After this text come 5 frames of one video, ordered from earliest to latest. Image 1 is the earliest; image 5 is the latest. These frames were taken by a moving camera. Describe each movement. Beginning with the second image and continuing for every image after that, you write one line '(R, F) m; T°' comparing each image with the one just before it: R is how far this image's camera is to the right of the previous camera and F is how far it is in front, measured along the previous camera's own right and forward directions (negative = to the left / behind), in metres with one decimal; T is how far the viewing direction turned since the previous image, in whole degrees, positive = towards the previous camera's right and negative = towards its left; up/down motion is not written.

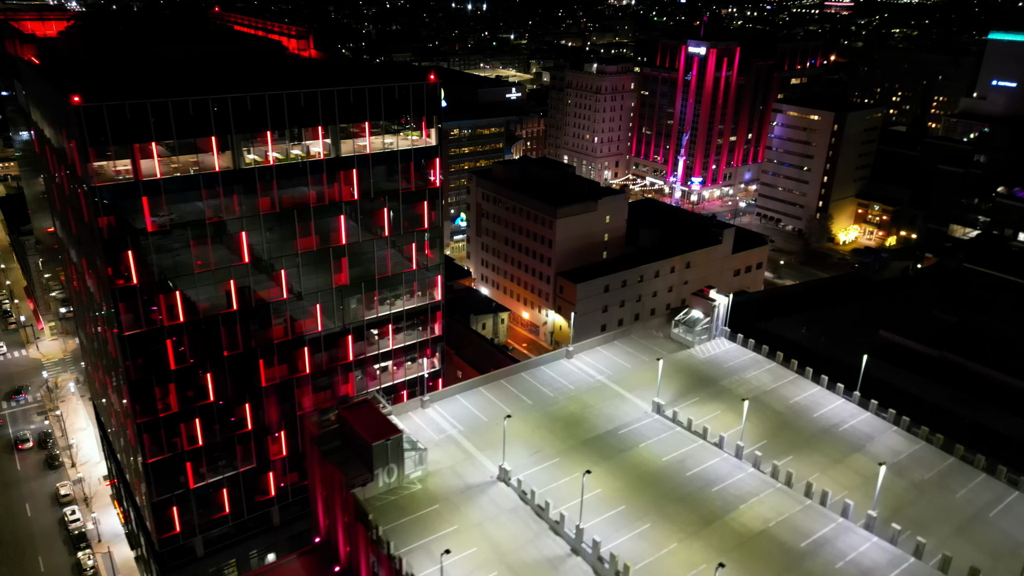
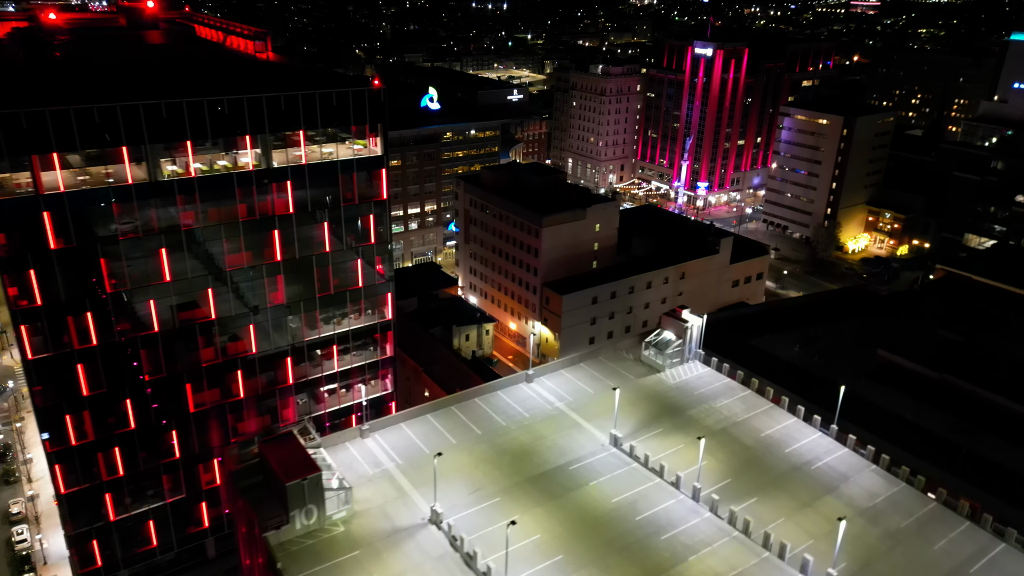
(+4.0, +2.8) m; -2°
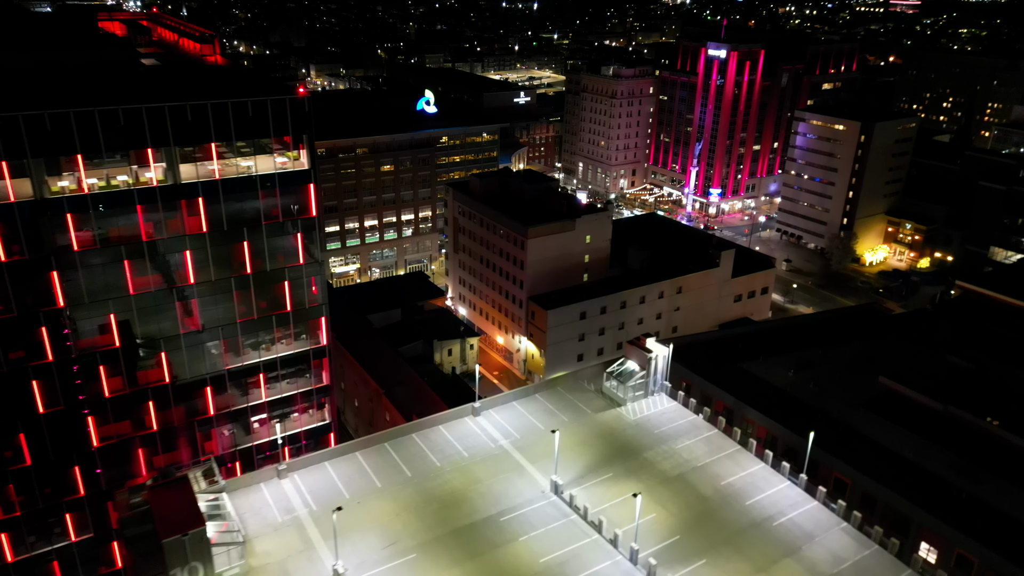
(+4.9, +3.4) m; -2°
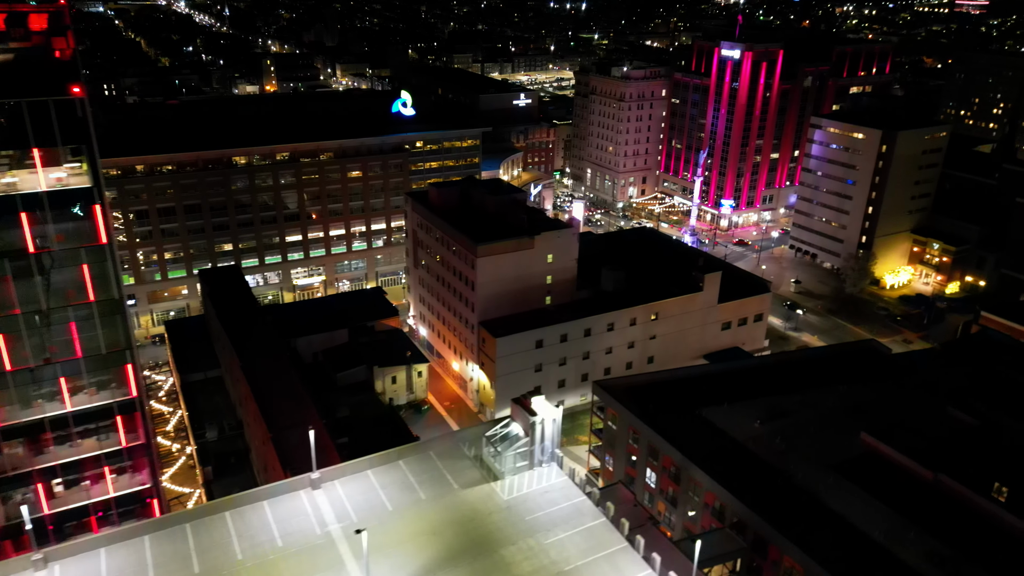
(+9.6, +7.6) m; -4°
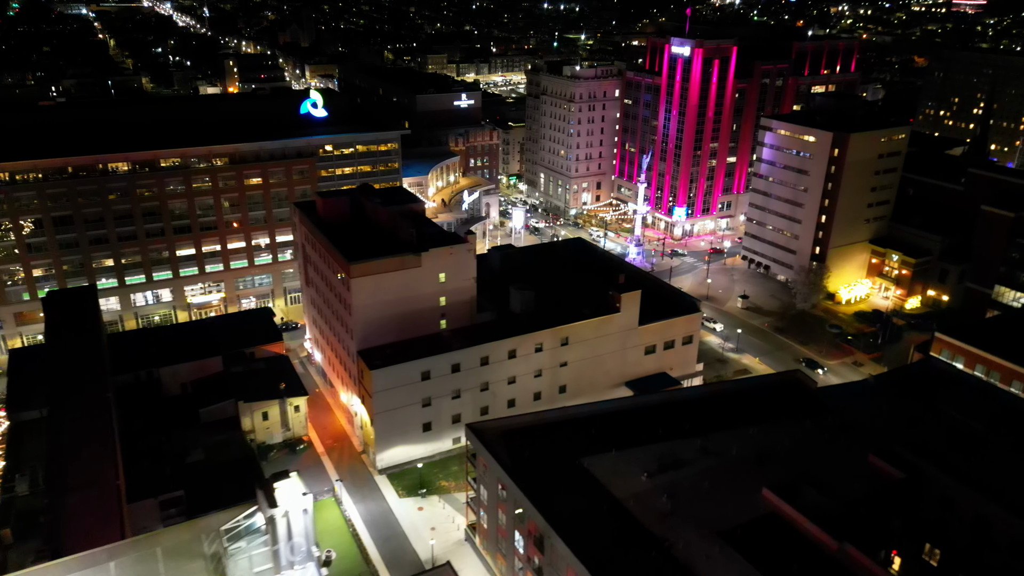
(+10.6, +7.8) m; 0°
